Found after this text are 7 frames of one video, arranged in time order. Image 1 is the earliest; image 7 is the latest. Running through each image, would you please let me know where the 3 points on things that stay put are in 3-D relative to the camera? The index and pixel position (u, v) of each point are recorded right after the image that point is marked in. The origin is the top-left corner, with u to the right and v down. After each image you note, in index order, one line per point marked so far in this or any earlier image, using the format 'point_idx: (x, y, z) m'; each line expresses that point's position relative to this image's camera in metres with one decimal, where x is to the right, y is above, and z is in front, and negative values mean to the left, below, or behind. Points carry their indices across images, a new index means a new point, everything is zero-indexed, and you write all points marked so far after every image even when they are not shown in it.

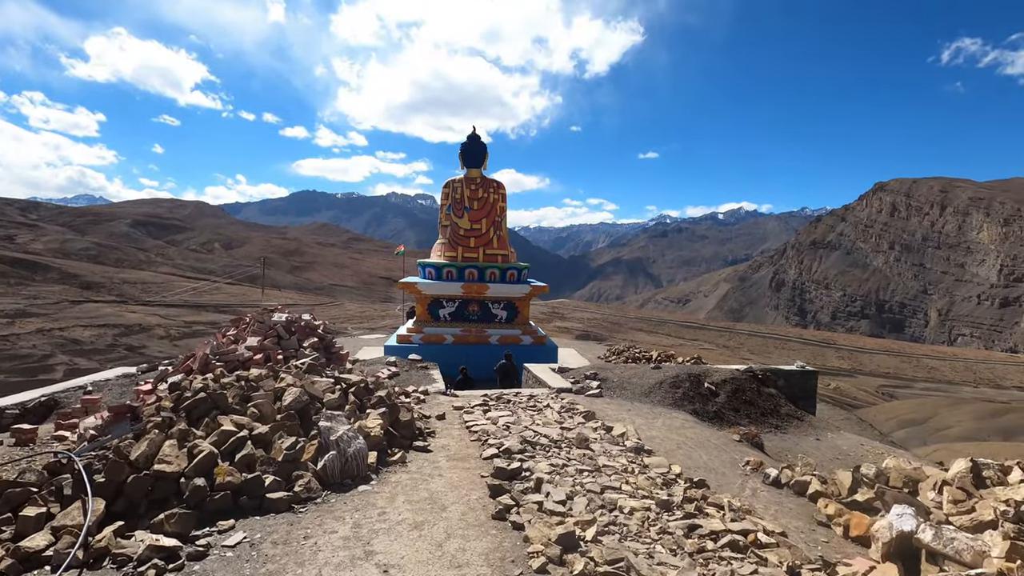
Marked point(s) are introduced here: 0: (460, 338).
0: (-1.2, -1.2, +11.9) m
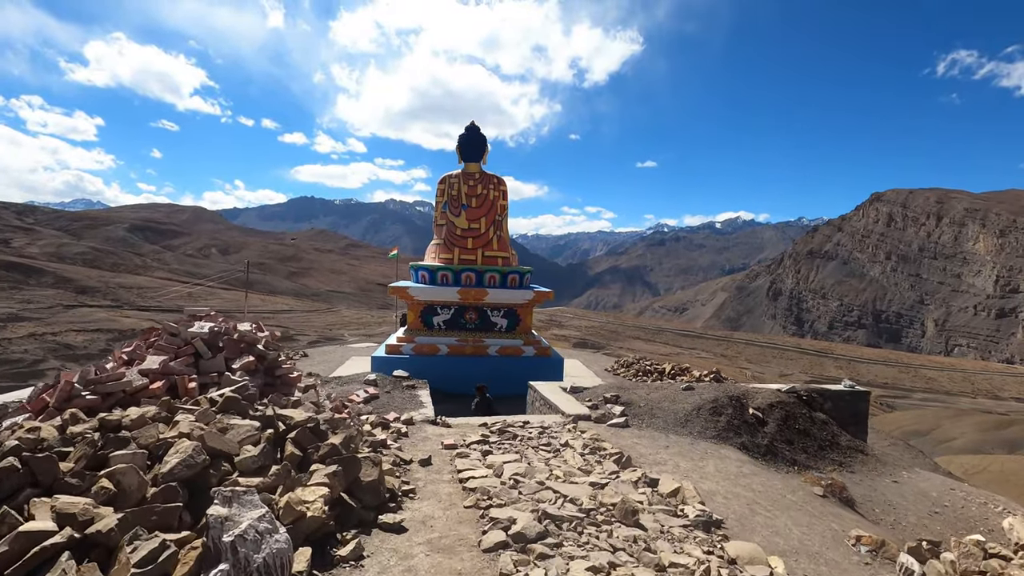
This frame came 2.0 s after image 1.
0: (-1.2, -1.3, +10.8) m
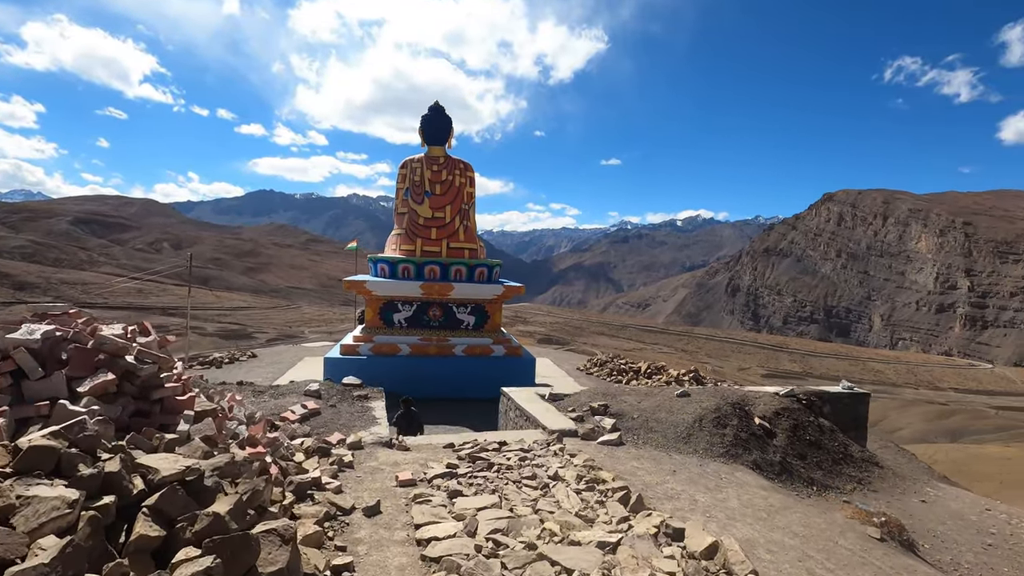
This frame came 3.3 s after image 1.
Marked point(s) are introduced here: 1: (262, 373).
0: (-1.8, -1.2, +10.0) m
1: (-5.7, -1.9, +11.8) m
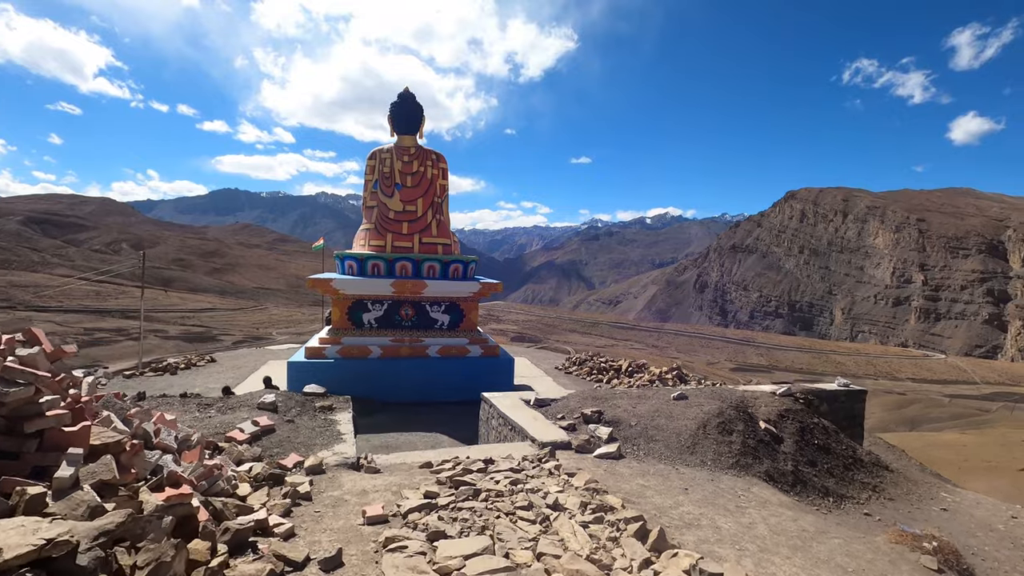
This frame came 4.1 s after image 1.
0: (-2.2, -1.1, +9.4) m
1: (-6.2, -1.9, +11.1) m
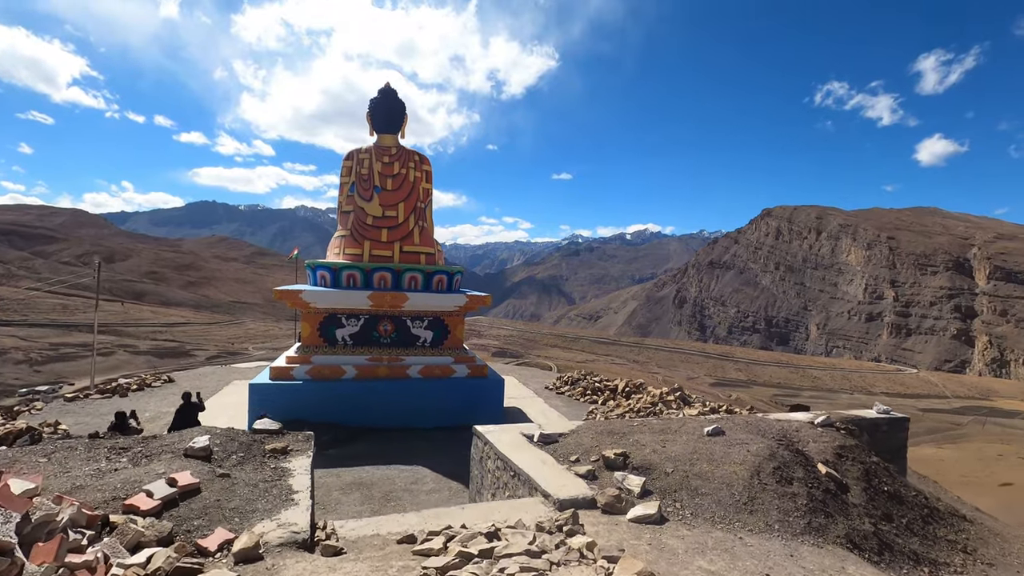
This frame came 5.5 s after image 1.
0: (-2.4, -1.4, +8.6) m
1: (-6.4, -2.2, +10.0) m
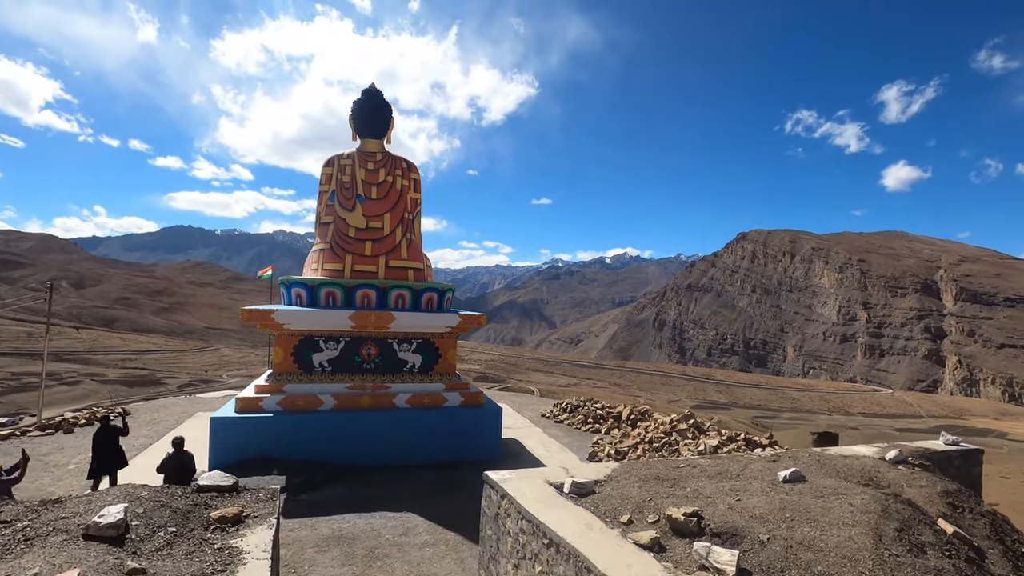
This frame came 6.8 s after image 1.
0: (-2.4, -1.6, +7.7) m
1: (-6.5, -2.6, +8.9) m
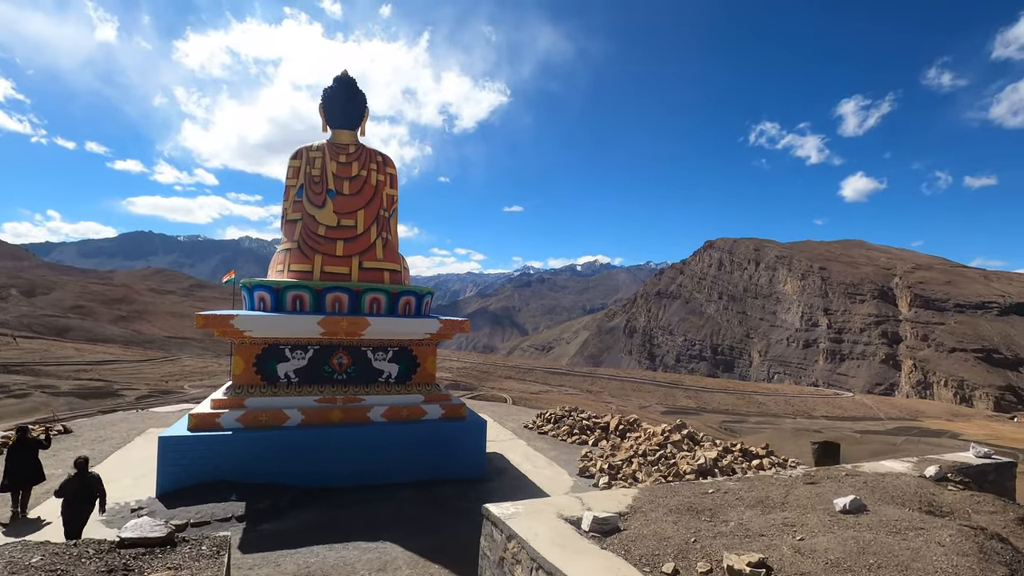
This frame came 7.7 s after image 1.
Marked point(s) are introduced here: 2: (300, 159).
0: (-2.7, -1.7, +7.0) m
1: (-6.8, -2.6, +8.0) m
2: (-3.3, +1.9, +8.2) m
